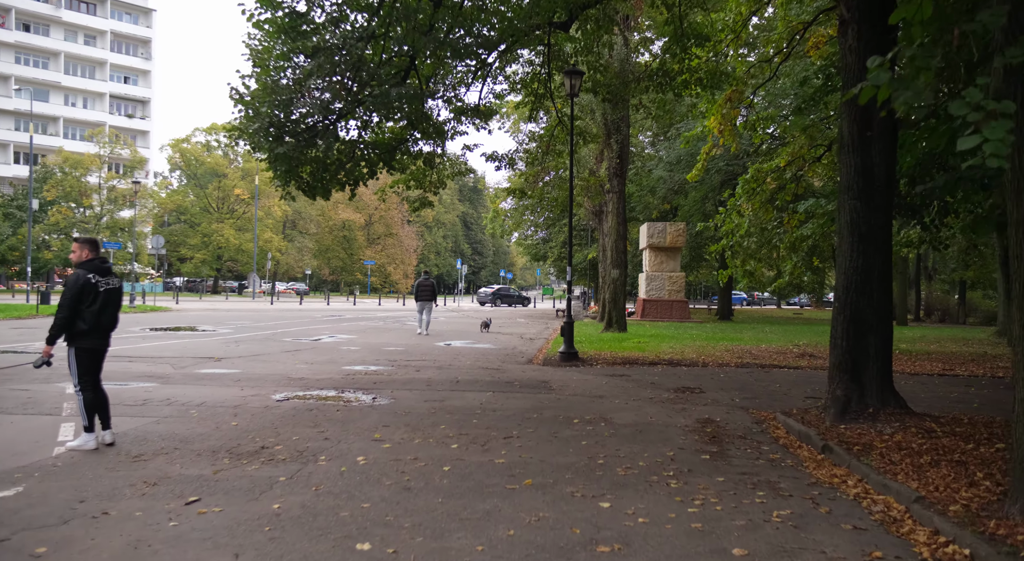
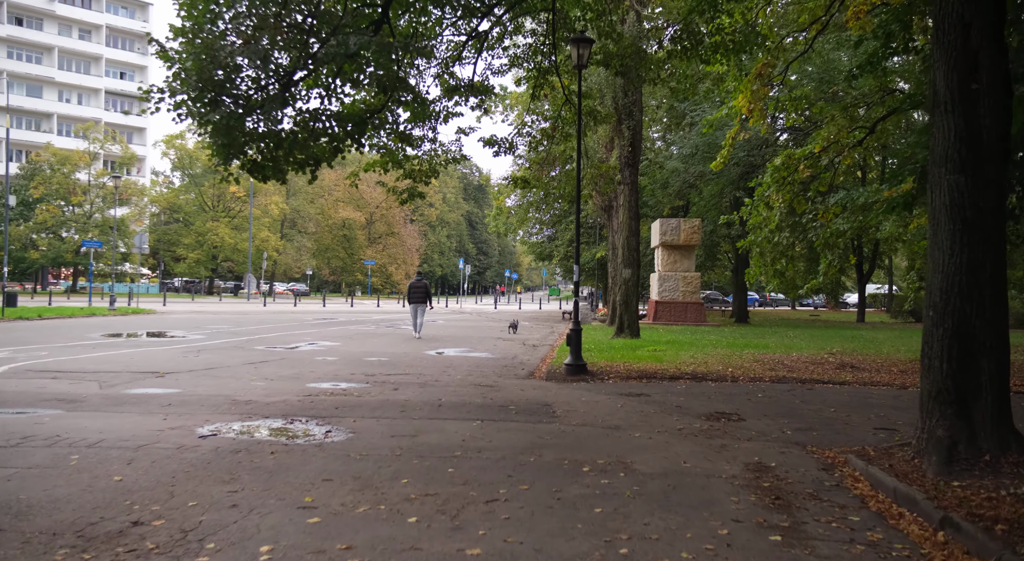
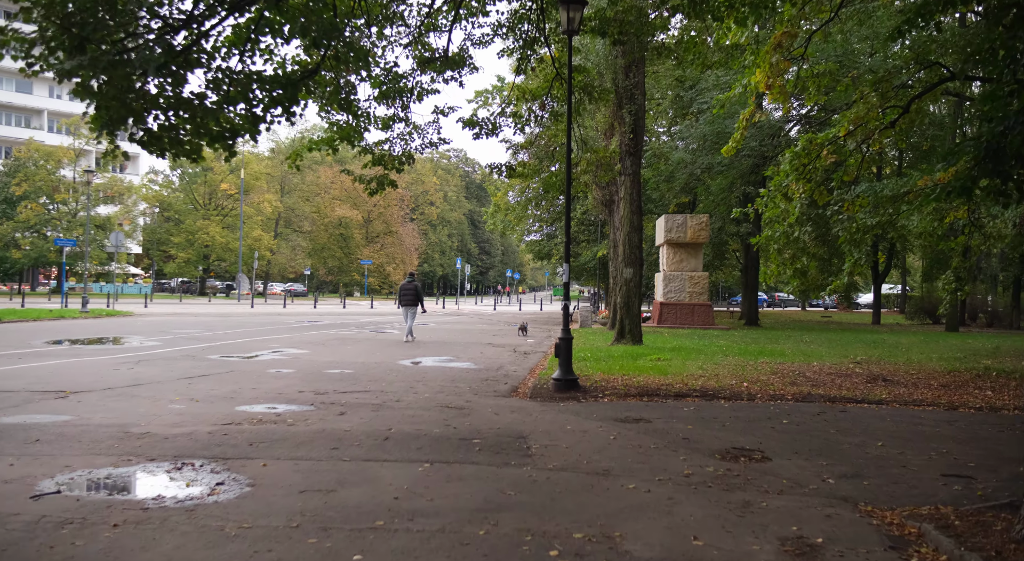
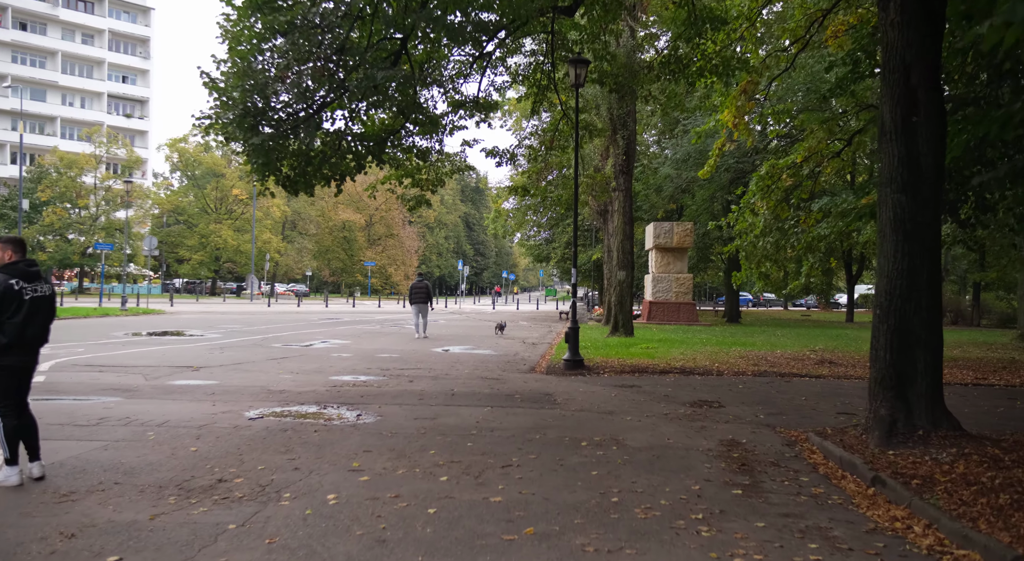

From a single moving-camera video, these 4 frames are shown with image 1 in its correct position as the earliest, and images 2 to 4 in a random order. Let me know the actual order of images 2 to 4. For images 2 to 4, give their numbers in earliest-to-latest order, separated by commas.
4, 2, 3
